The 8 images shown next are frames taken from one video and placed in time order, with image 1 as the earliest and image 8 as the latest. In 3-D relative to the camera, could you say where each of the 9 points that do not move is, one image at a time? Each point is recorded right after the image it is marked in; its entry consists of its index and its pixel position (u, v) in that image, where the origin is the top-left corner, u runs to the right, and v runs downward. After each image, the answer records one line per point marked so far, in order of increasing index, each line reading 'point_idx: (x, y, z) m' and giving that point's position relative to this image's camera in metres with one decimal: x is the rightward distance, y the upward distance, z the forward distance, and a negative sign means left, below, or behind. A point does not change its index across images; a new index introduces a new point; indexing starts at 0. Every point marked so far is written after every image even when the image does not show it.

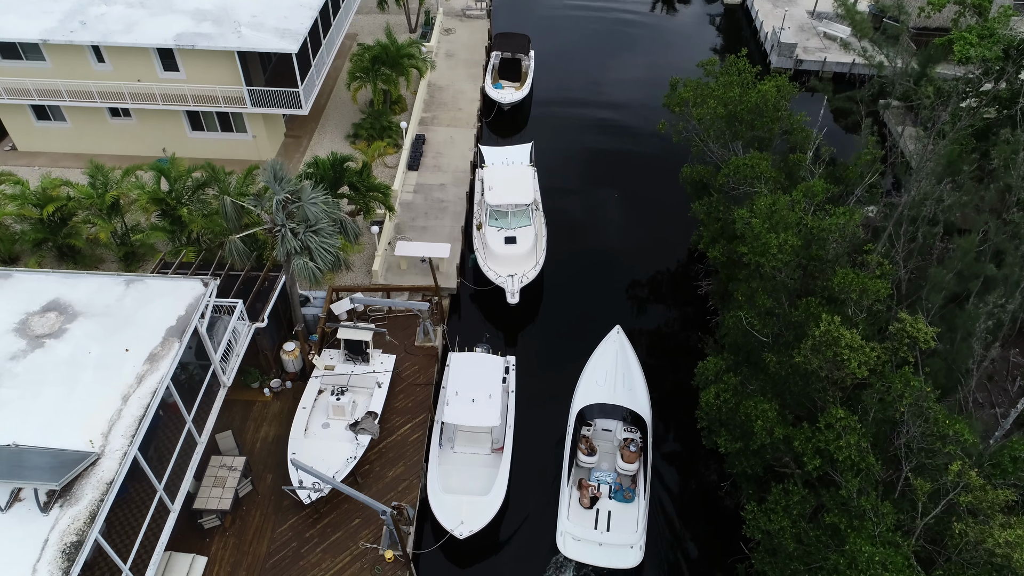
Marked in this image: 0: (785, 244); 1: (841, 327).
0: (+5.8, +1.0, +15.0) m
1: (+6.1, -0.7, +13.1) m
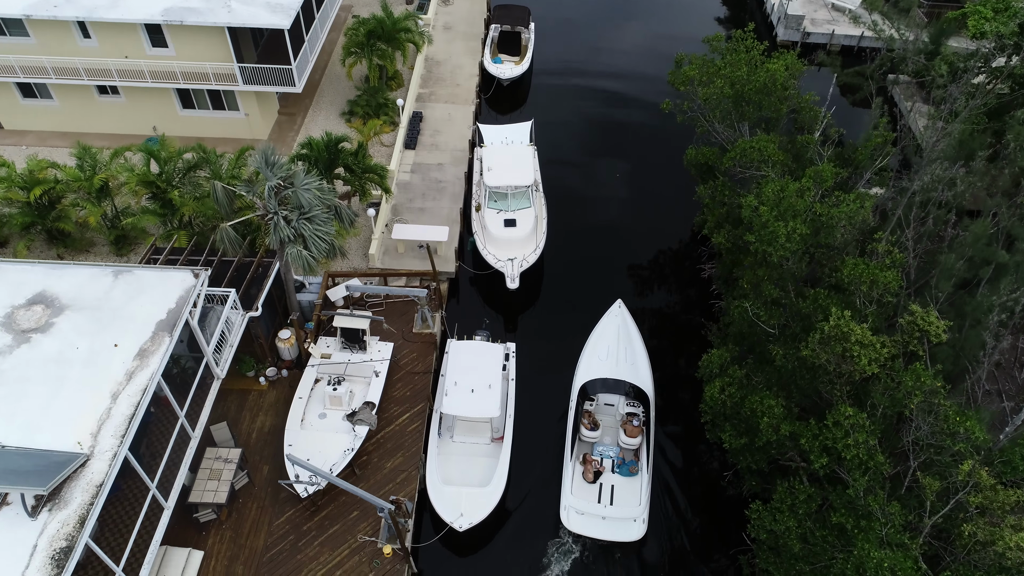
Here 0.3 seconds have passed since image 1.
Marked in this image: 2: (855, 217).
0: (+5.8, +1.2, +14.5) m
1: (+6.0, -0.6, +12.7) m
2: (+7.1, +1.5, +14.8) m
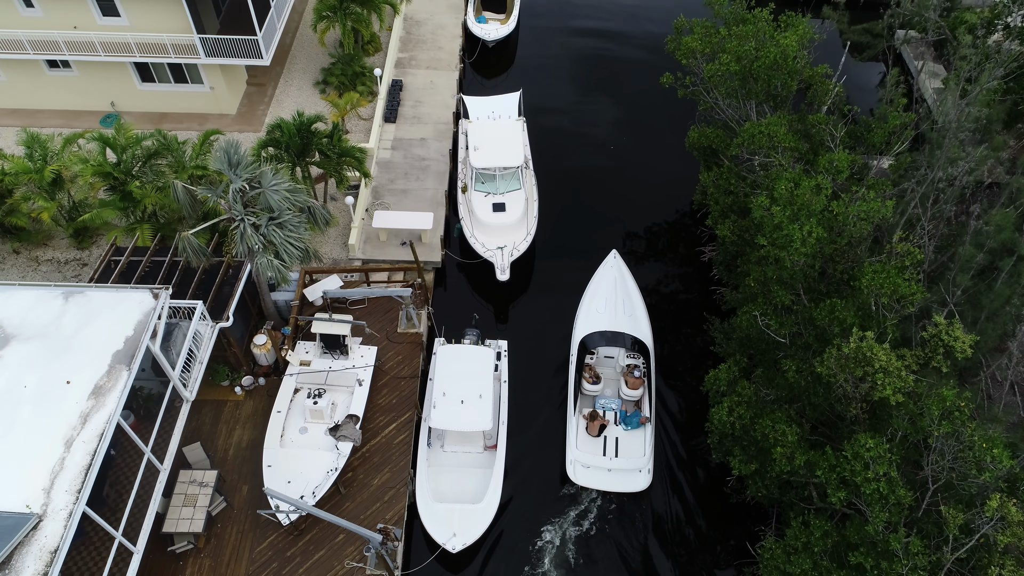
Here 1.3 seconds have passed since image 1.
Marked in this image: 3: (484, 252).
0: (+5.6, +1.0, +13.3) m
1: (+5.9, -0.9, +11.7) m
2: (+6.9, +1.4, +13.6) m
3: (-0.8, +1.0, +19.5) m
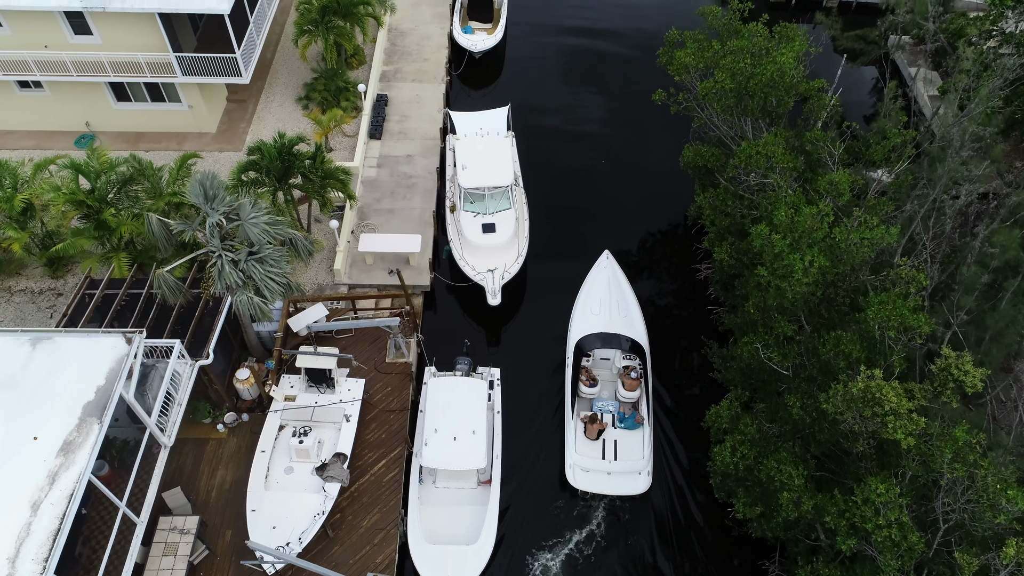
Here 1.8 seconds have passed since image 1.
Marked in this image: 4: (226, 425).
0: (+5.4, +0.4, +12.8) m
1: (+5.8, -1.5, +11.2) m
2: (+6.8, +0.9, +13.1) m
3: (-1.0, +0.3, +18.9) m
4: (-6.5, -3.1, +16.1) m
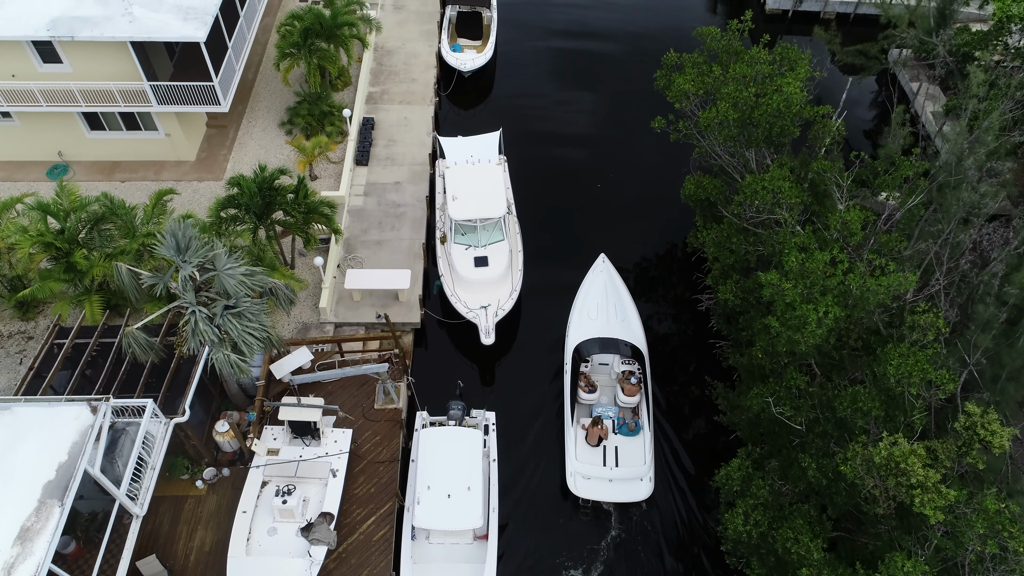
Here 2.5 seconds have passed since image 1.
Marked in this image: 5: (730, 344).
0: (+5.3, -0.4, +12.0) m
1: (+5.8, -2.3, +10.4) m
2: (+6.7, 0.0, +12.4) m
3: (-1.1, -0.6, +18.1) m
4: (-6.5, -4.1, +15.2) m
5: (+5.4, -1.4, +17.8) m
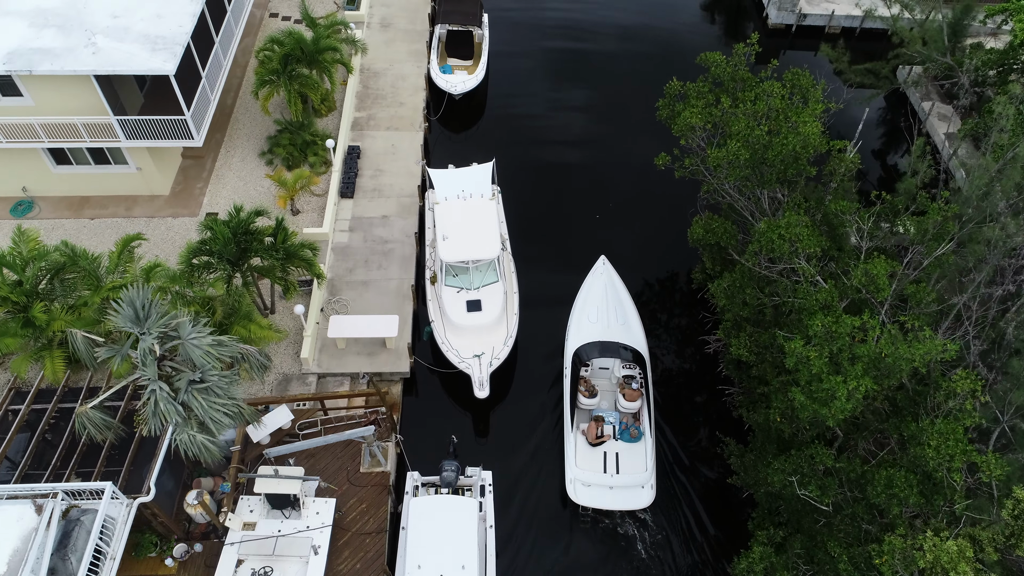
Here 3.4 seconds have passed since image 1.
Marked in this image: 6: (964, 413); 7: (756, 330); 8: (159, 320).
0: (+5.3, -1.5, +10.9) m
1: (+5.7, -3.4, +9.2) m
2: (+6.6, -1.0, +11.2) m
3: (-1.2, -1.7, +16.9) m
4: (-6.6, -5.3, +14.0) m
5: (+5.3, -2.5, +16.6) m
6: (+7.1, -2.0, +11.2) m
7: (+4.8, -0.8, +14.4) m
8: (-5.7, -0.5, +11.5) m
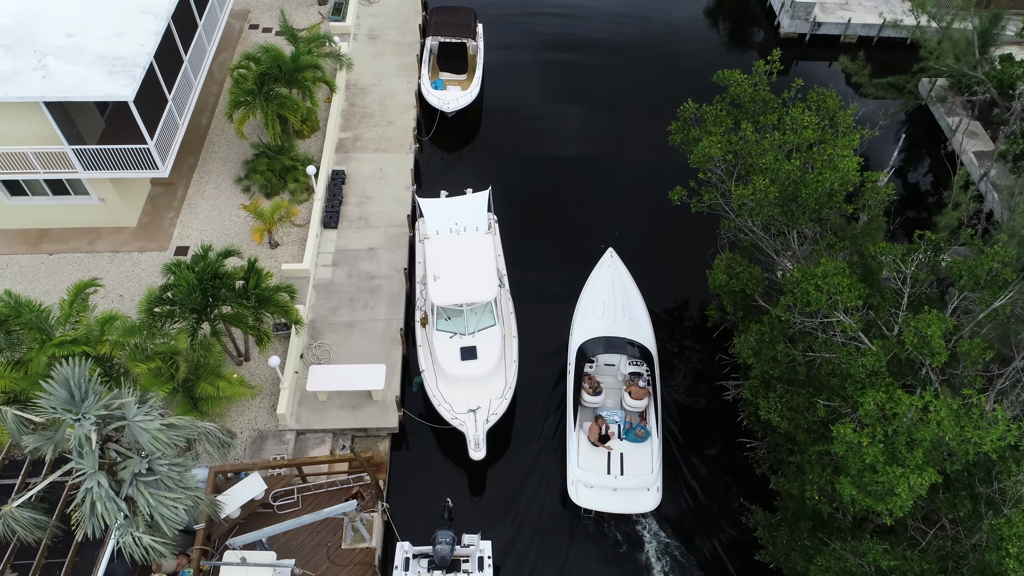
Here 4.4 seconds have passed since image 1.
0: (+5.3, -2.5, +9.2) m
1: (+5.8, -4.3, +7.6) m
2: (+6.6, -2.0, +9.6) m
3: (-1.3, -2.7, +15.2) m
4: (-6.6, -6.3, +12.3) m
5: (+5.3, -3.4, +15.0) m
6: (+7.1, -3.0, +9.6) m
7: (+4.8, -1.8, +12.7) m
8: (-5.7, -1.6, +9.9) m
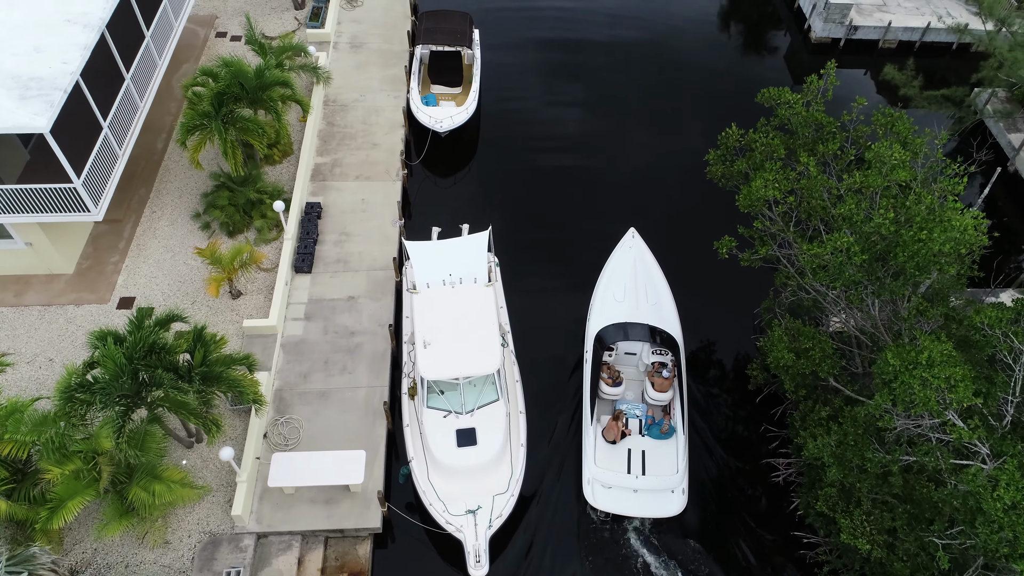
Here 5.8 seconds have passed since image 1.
0: (+5.5, -3.7, +6.4) m
1: (+6.0, -5.5, +4.8) m
2: (+6.8, -3.2, +6.8) m
3: (-1.1, -4.0, +12.4) m
4: (-6.4, -7.6, +9.4) m
5: (+5.5, -4.6, +12.2) m
6: (+7.3, -4.2, +6.8) m
7: (+5.0, -3.0, +9.9) m
8: (-5.5, -2.8, +7.0) m
